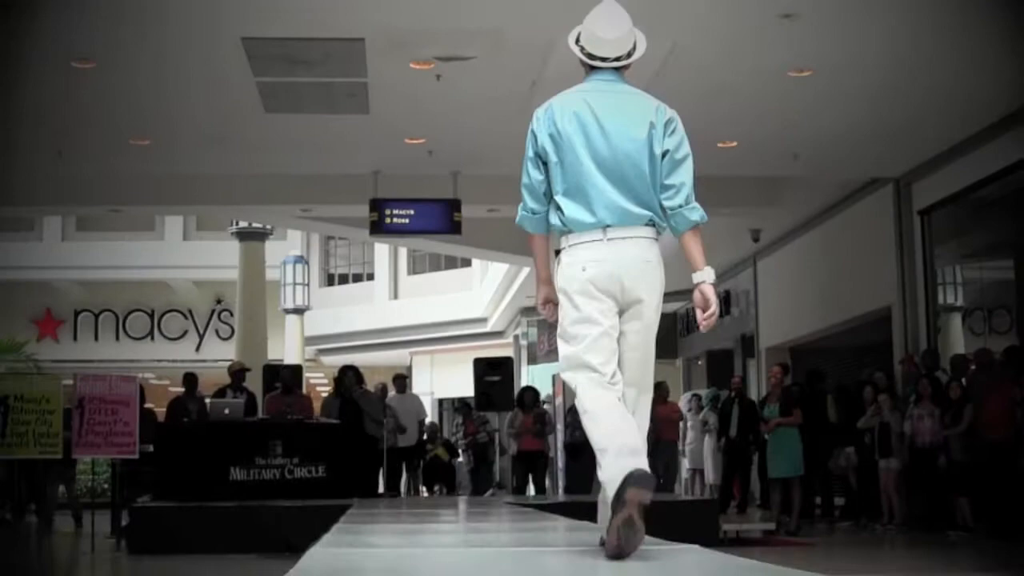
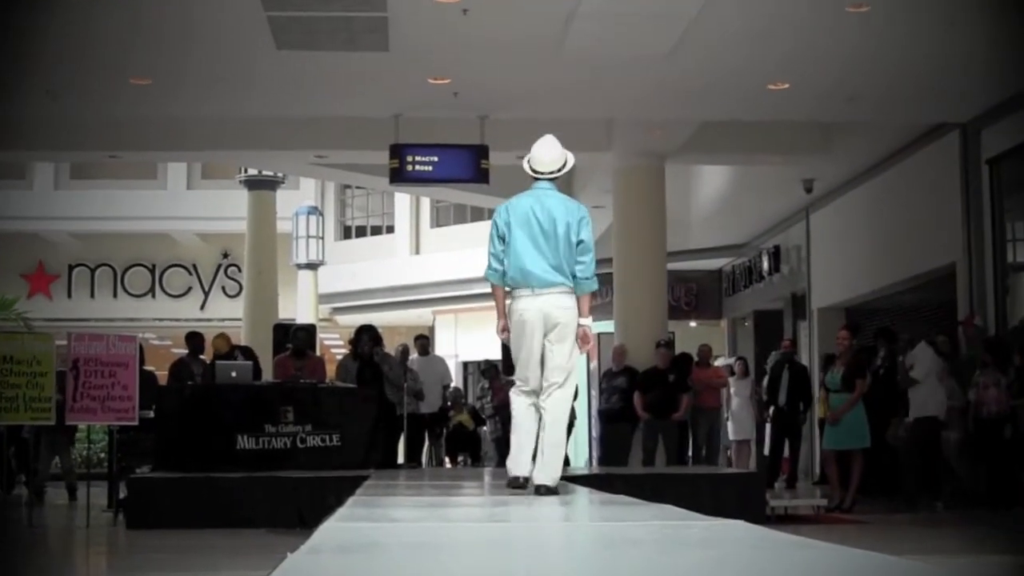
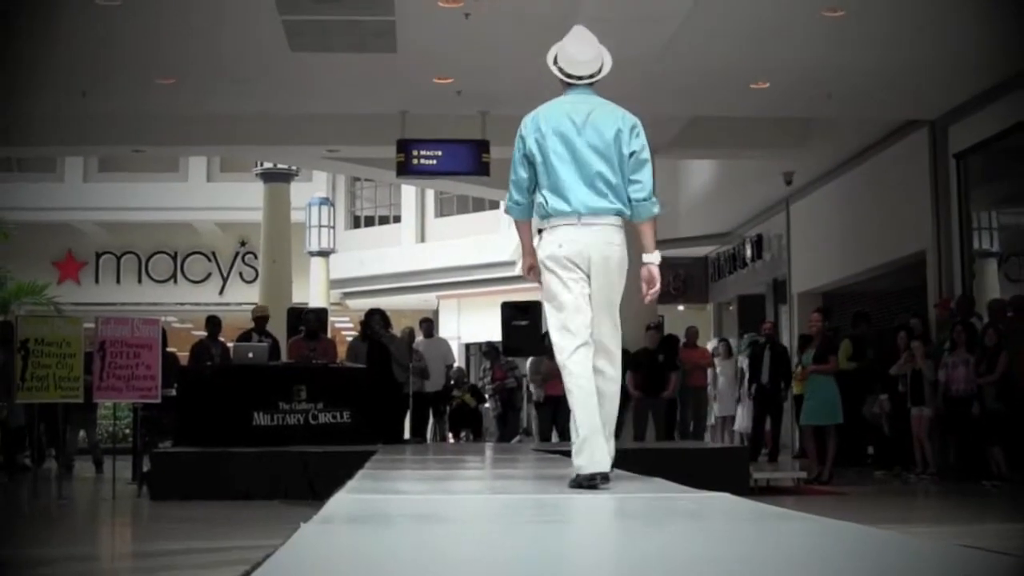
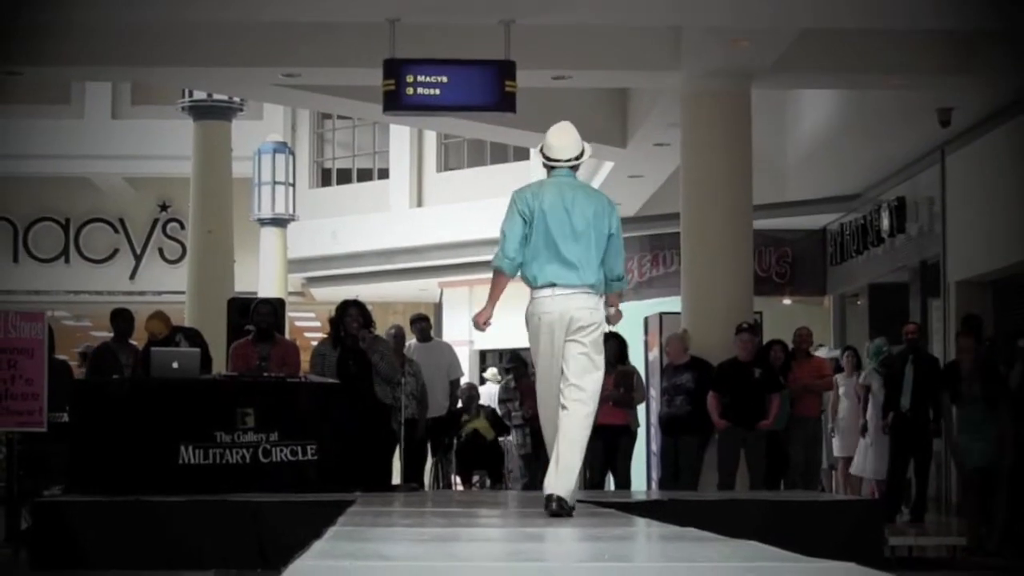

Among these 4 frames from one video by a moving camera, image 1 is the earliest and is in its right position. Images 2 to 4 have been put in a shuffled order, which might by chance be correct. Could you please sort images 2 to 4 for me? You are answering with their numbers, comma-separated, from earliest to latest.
3, 2, 4
